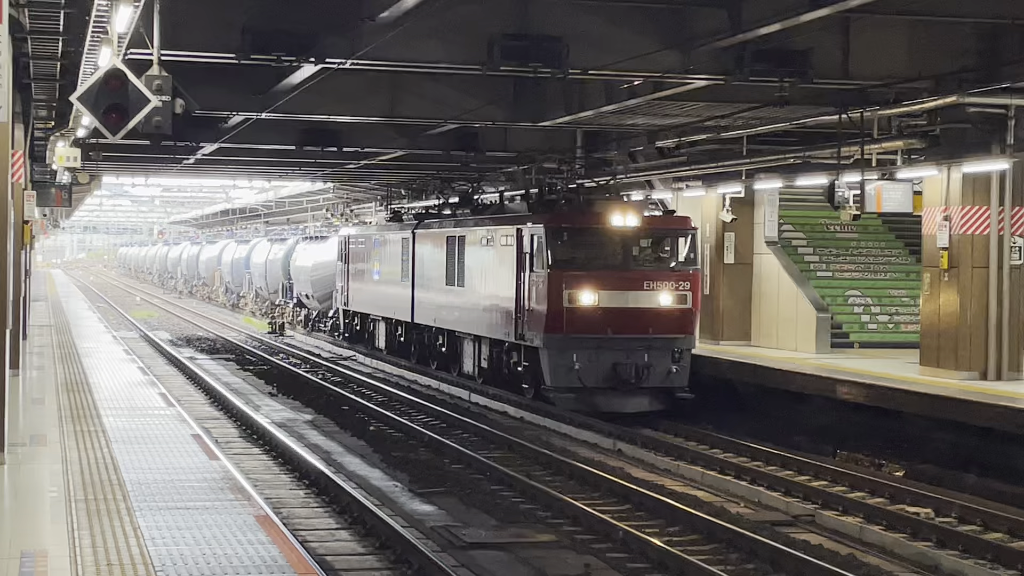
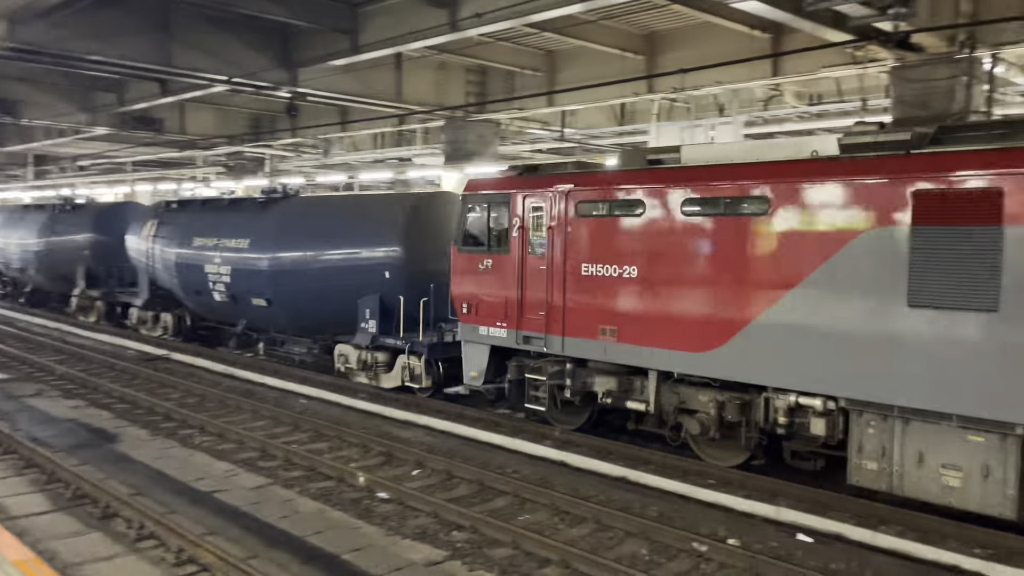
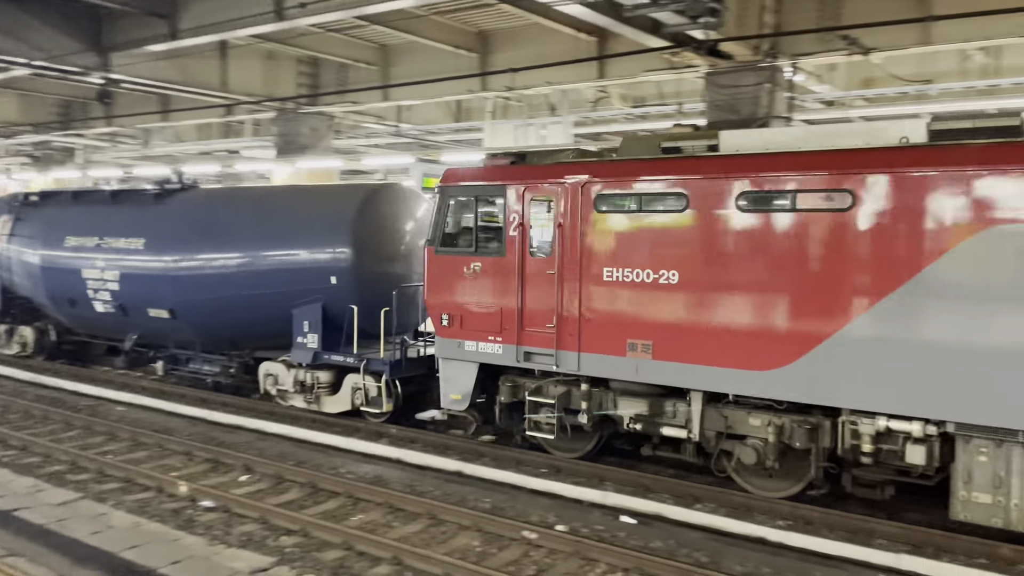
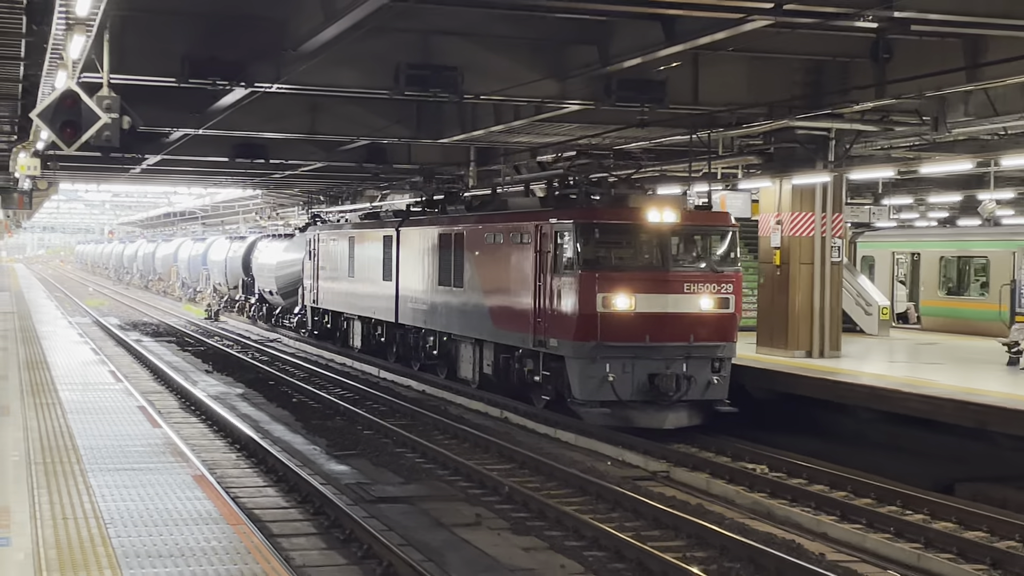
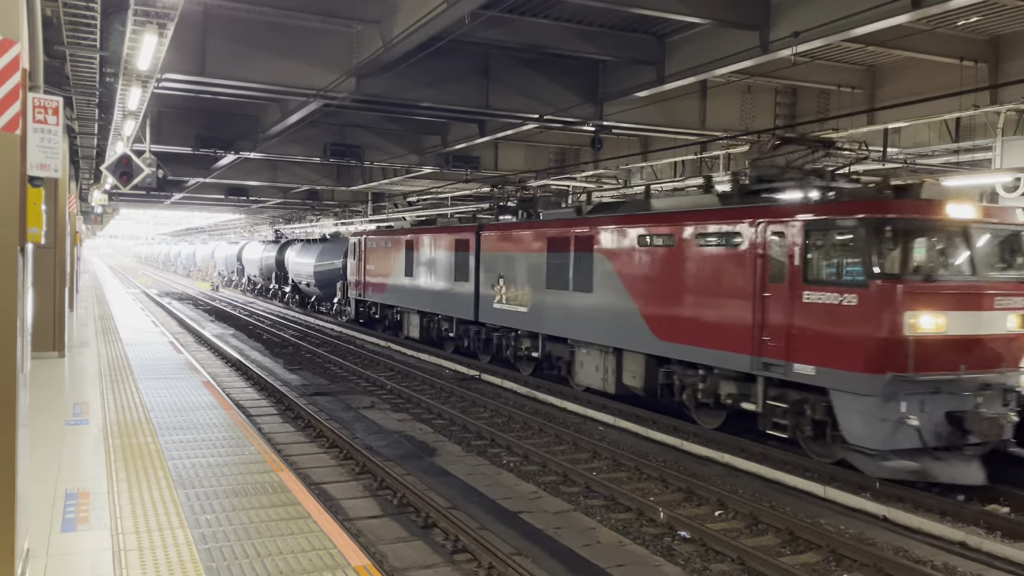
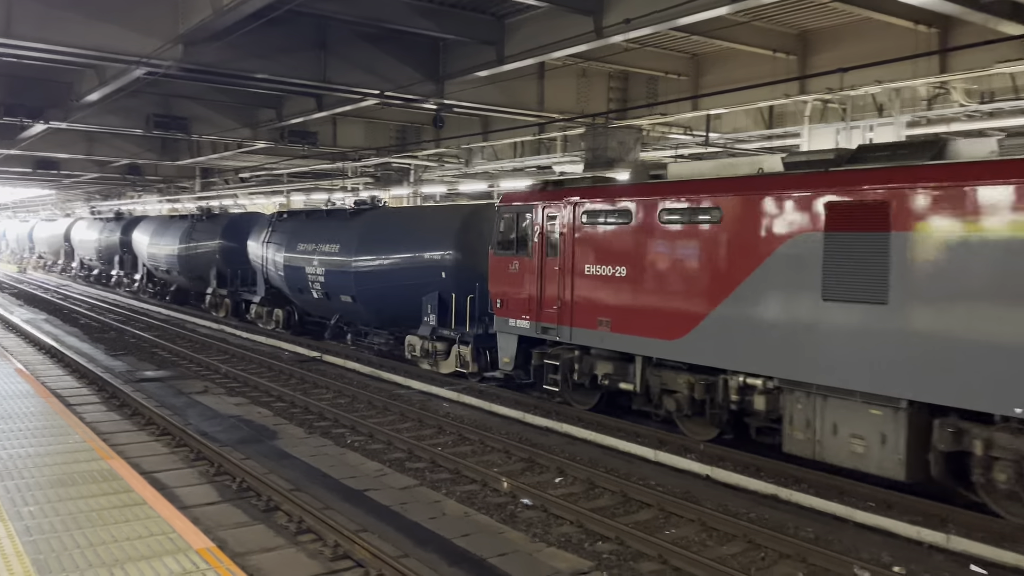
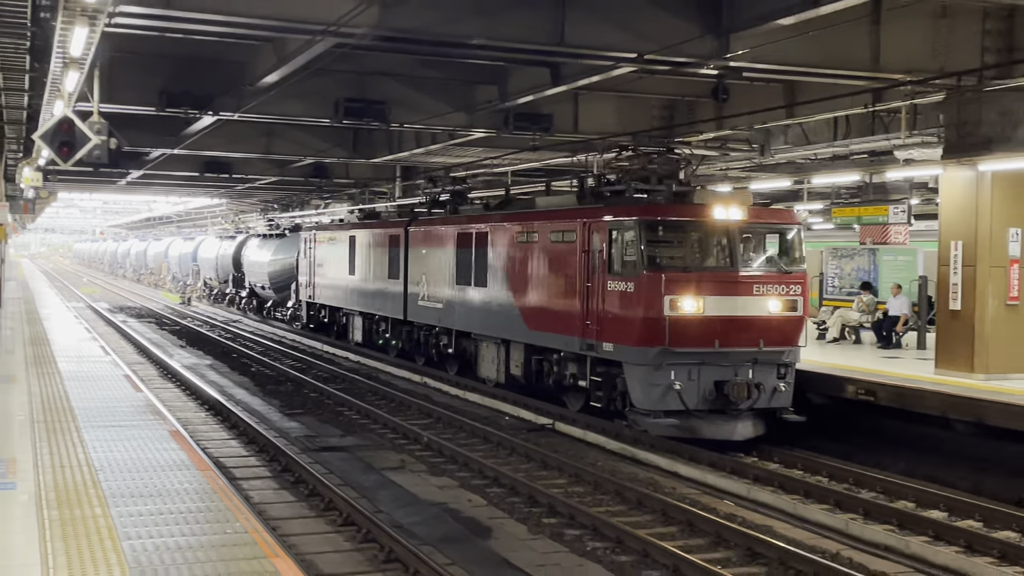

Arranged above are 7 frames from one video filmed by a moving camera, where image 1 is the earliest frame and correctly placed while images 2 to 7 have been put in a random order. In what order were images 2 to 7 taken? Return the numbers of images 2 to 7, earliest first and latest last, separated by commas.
4, 7, 5, 6, 2, 3
